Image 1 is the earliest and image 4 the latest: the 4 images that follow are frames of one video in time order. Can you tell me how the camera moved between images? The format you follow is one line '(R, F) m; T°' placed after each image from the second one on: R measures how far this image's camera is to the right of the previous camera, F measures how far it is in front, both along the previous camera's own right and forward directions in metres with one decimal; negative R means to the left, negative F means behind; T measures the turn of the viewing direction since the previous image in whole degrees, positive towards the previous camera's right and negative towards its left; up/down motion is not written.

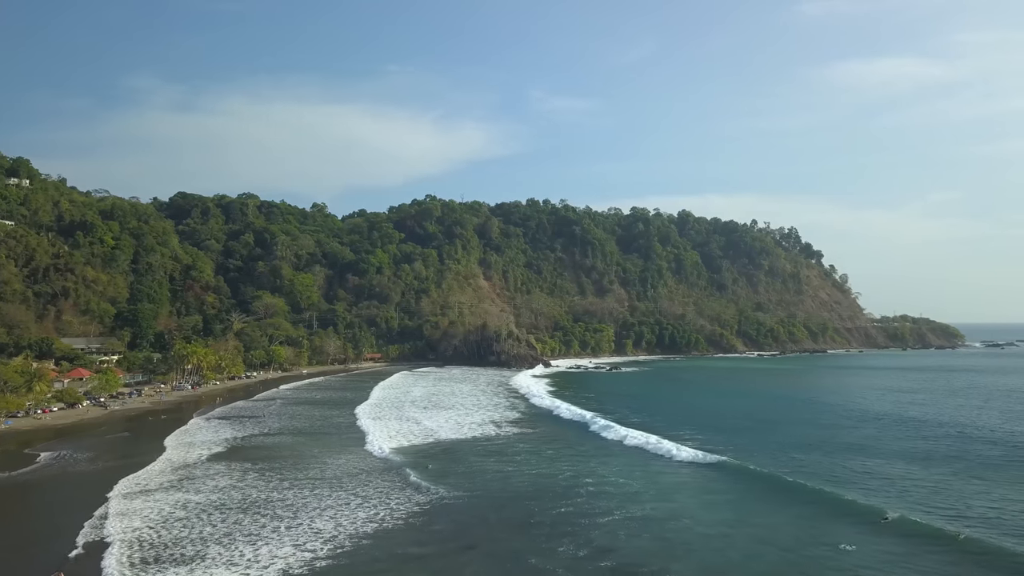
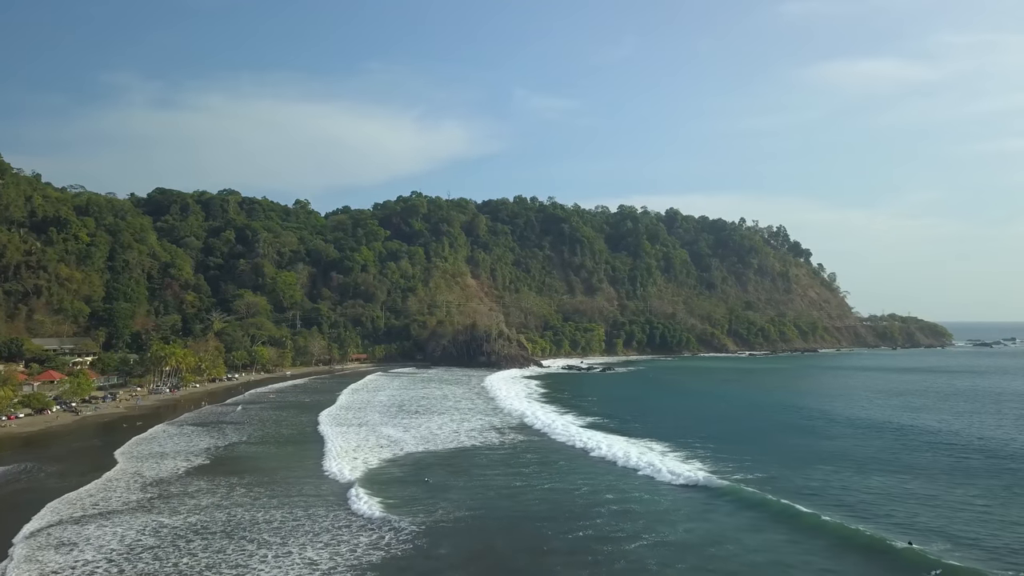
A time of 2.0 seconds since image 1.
(-0.6, +1.3) m; +1°
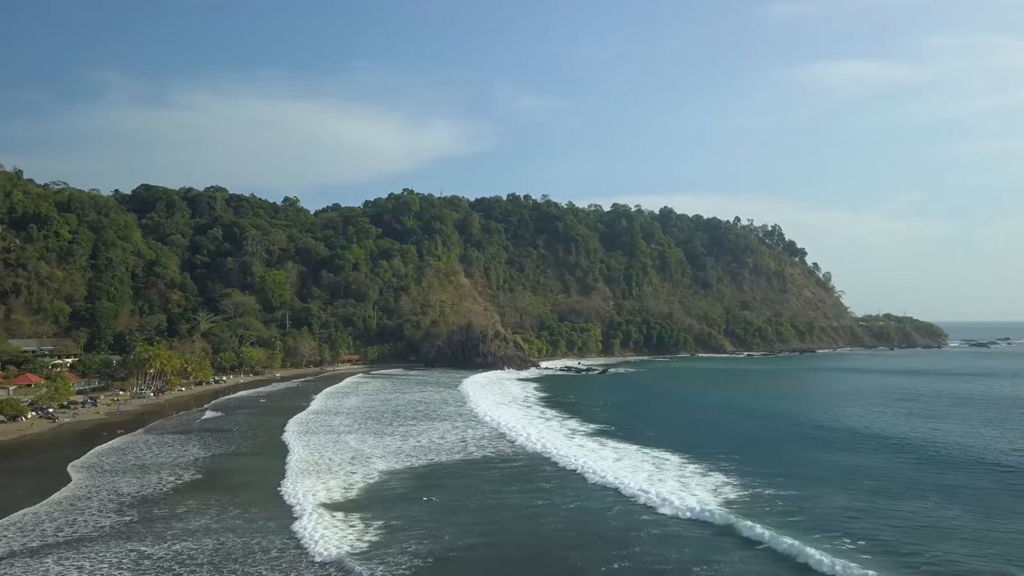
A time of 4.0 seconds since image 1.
(-0.6, +1.4) m; +1°
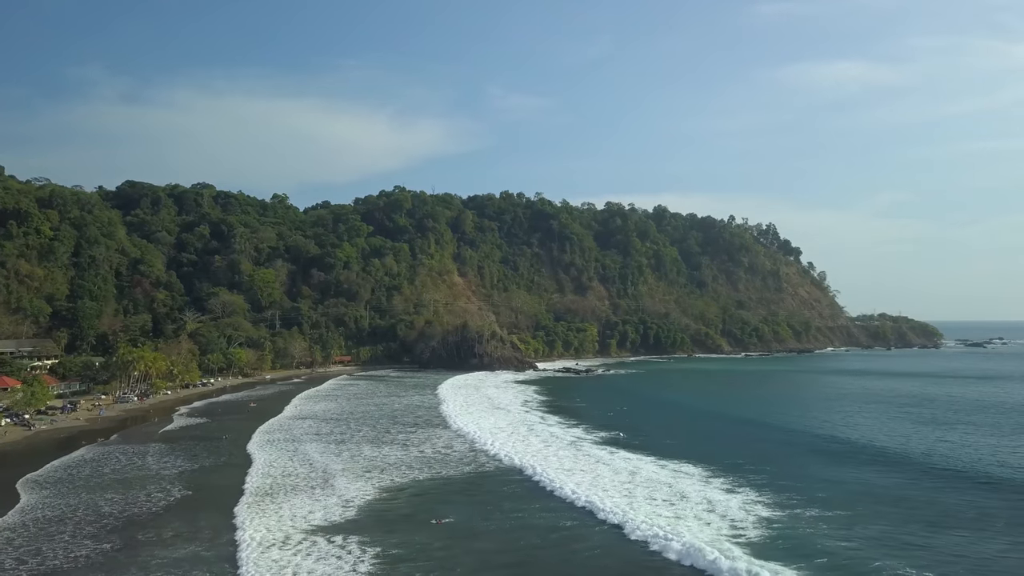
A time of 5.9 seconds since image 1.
(-0.6, +1.3) m; +1°
